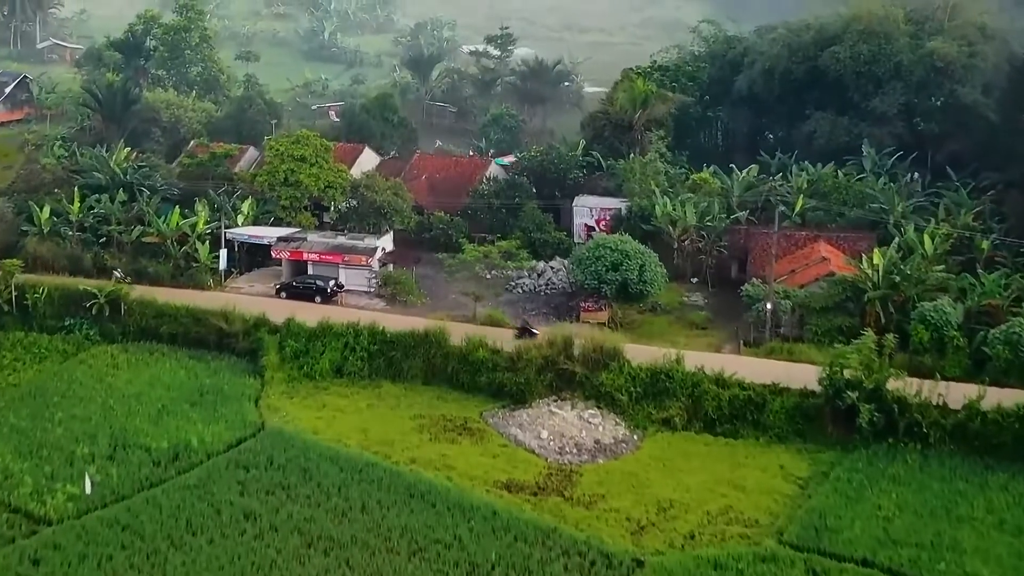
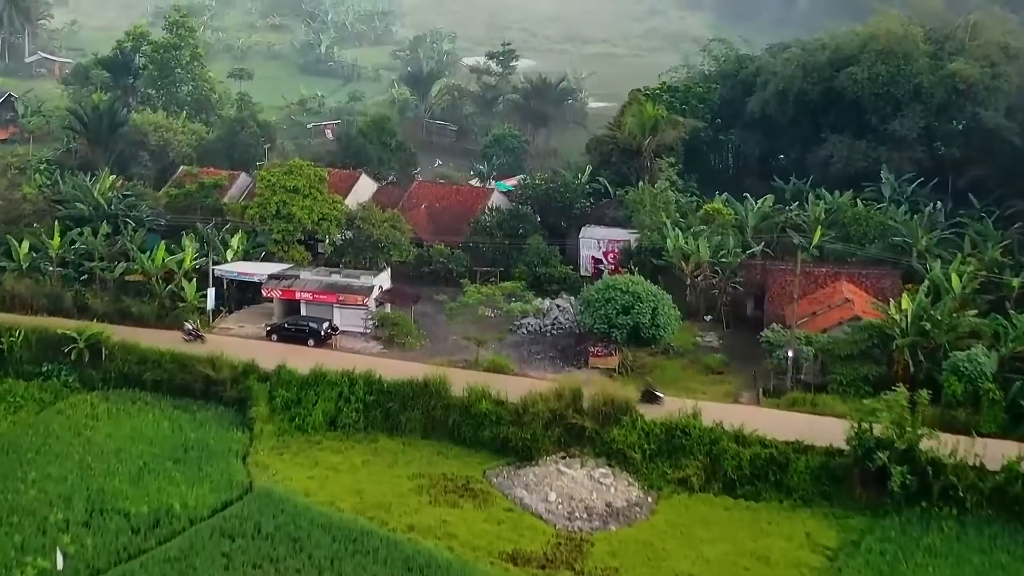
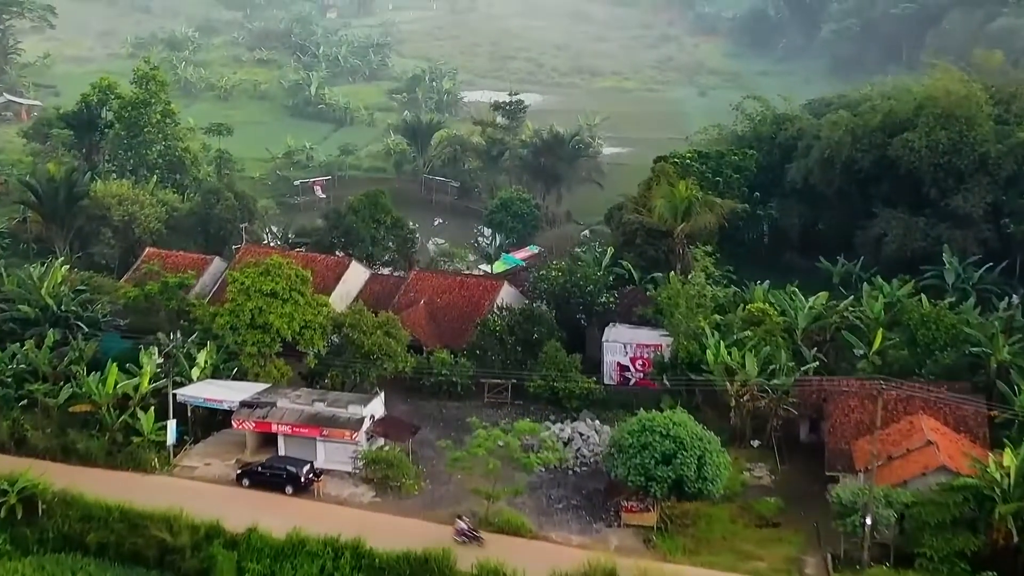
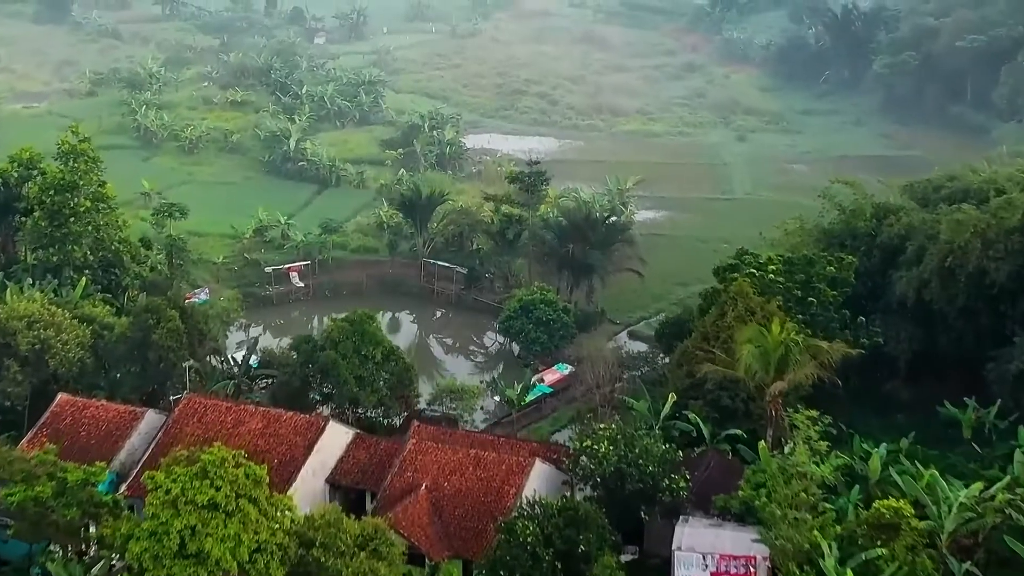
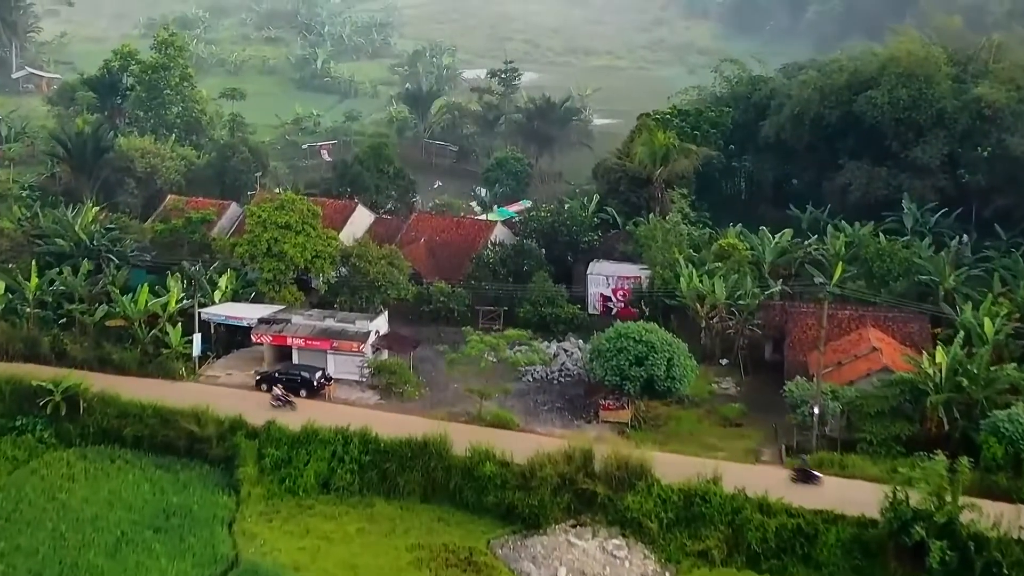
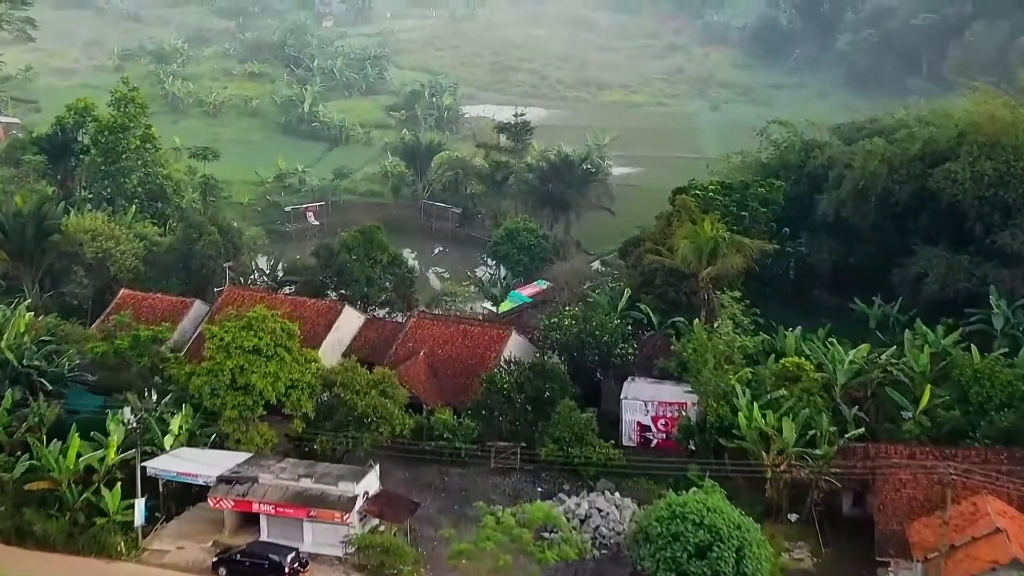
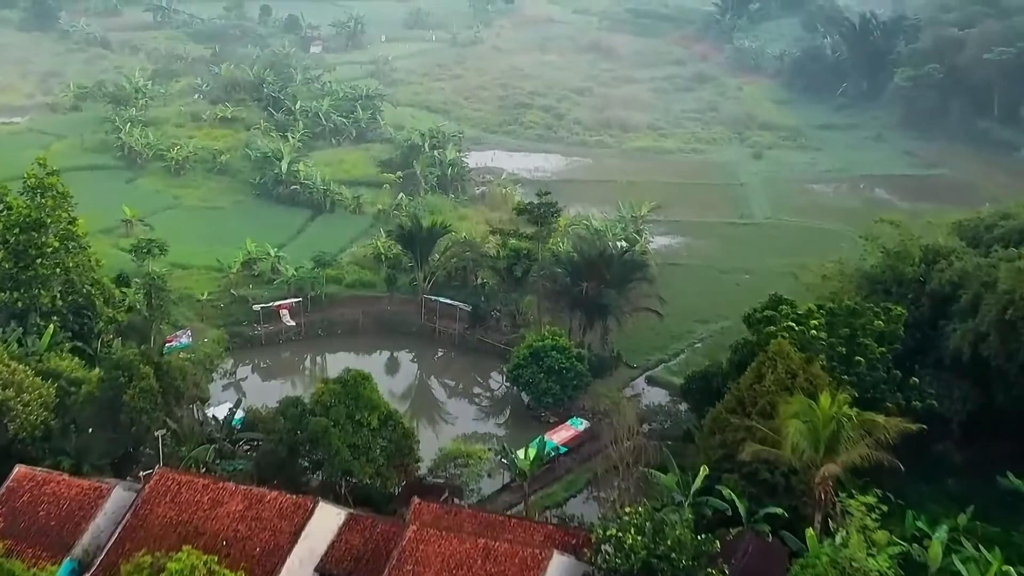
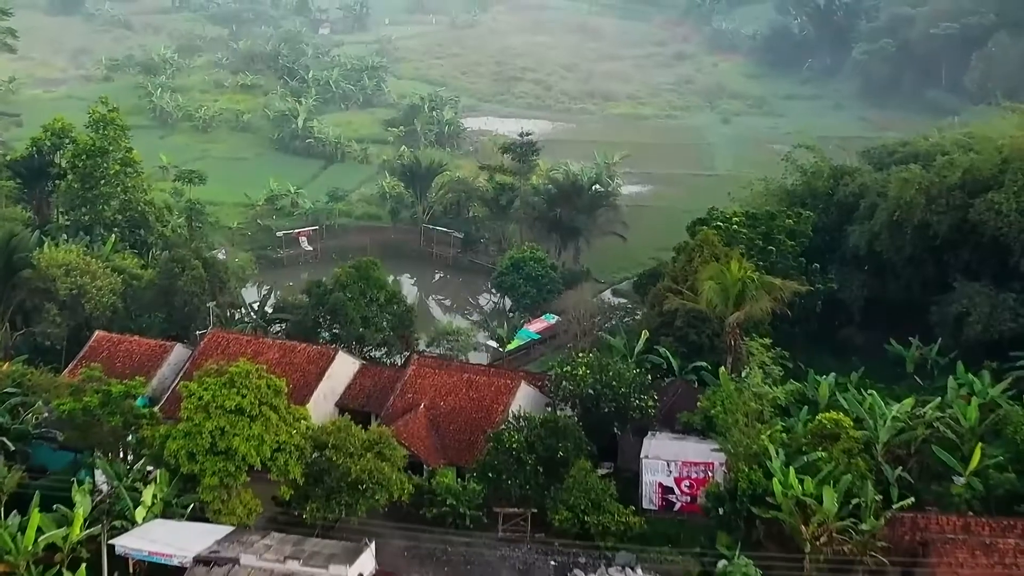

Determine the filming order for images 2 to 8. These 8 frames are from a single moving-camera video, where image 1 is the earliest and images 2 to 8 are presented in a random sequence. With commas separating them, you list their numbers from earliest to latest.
2, 5, 3, 6, 8, 4, 7
